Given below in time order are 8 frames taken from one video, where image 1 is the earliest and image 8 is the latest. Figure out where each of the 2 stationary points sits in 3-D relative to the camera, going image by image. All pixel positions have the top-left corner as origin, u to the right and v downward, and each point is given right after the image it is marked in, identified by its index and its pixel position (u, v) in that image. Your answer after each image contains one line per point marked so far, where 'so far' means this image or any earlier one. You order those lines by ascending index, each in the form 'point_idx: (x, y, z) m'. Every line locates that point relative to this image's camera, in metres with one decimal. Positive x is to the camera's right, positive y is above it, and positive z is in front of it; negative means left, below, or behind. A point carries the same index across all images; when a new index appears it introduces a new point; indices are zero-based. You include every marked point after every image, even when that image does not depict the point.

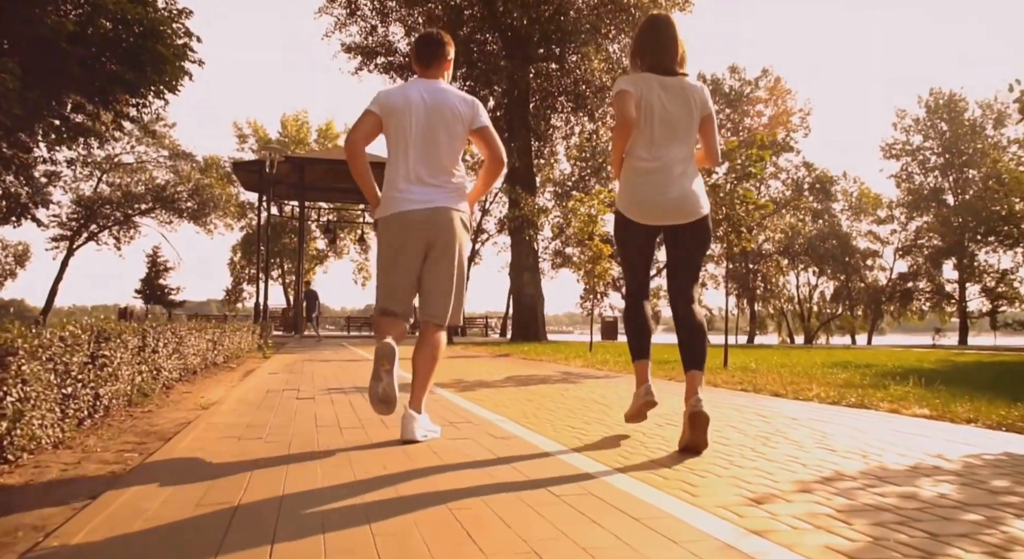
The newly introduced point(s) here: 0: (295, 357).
0: (-4.9, -1.8, +15.3) m
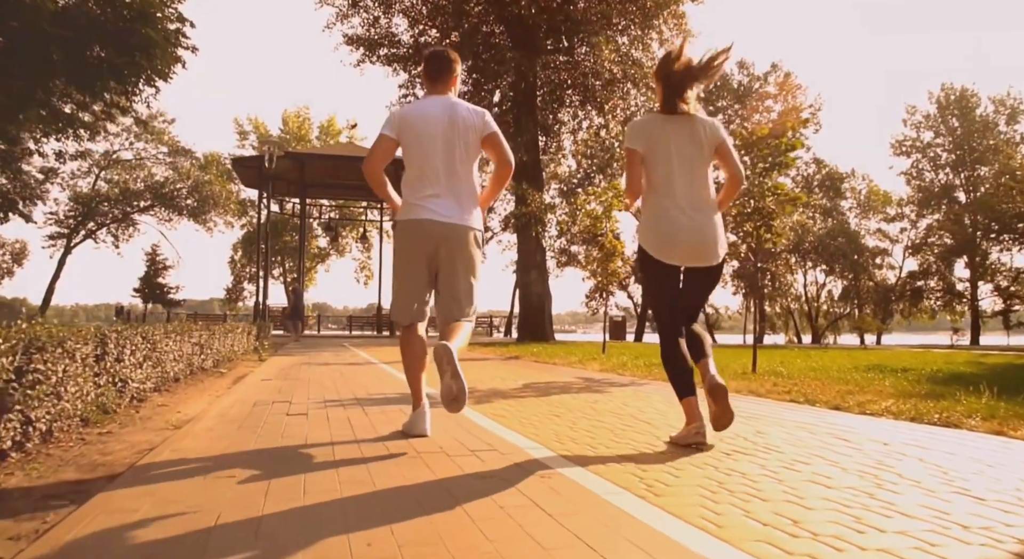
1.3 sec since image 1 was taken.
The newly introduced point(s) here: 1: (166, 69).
0: (-4.7, -1.7, +14.5) m
1: (-7.6, +4.7, +14.8) m
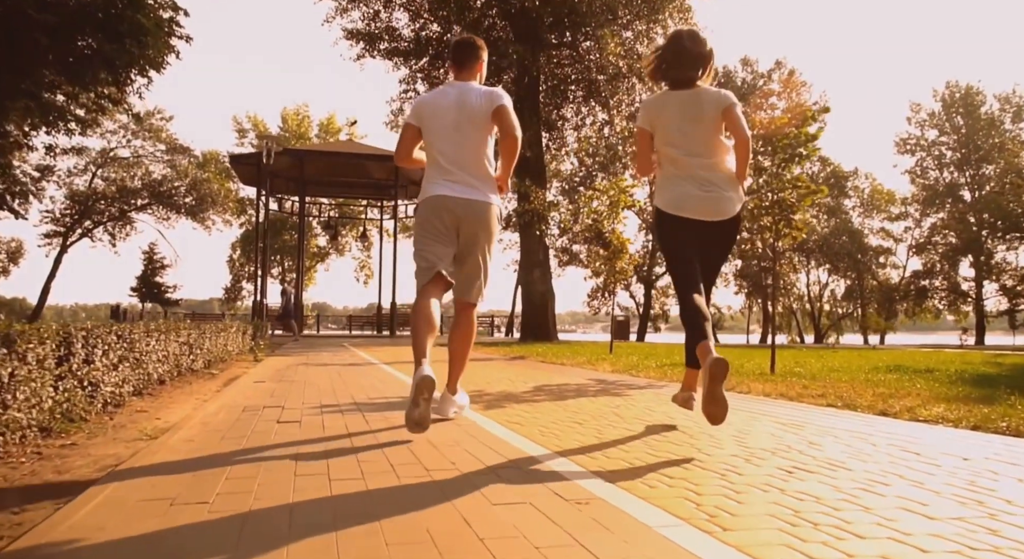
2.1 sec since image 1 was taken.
0: (-4.6, -1.7, +14.0) m
1: (-7.5, +4.7, +14.3) m
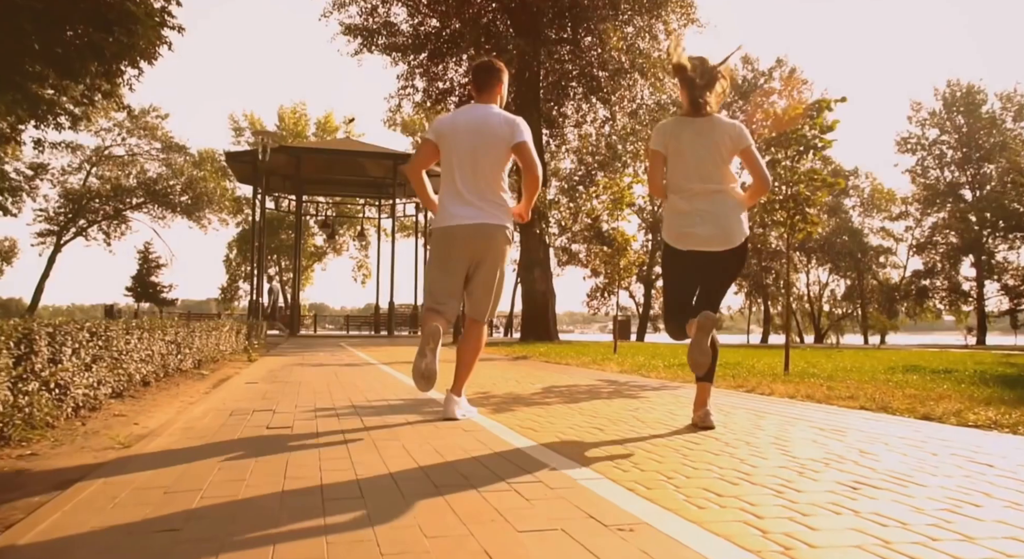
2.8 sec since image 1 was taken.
0: (-4.6, -1.6, +13.6) m
1: (-7.5, +4.8, +13.8) m
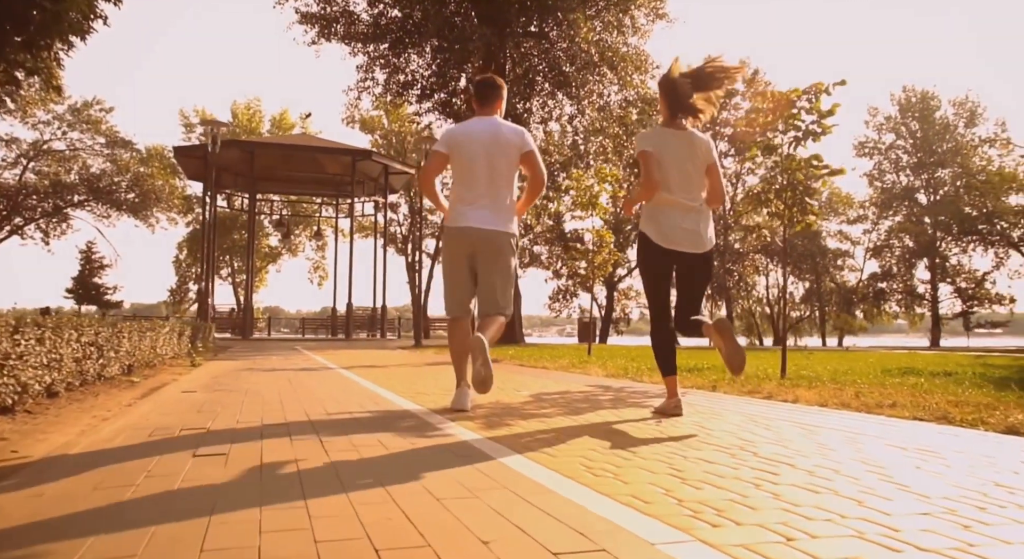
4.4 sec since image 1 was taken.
0: (-5.1, -1.6, +12.3) m
1: (-8.0, +4.8, +12.4) m
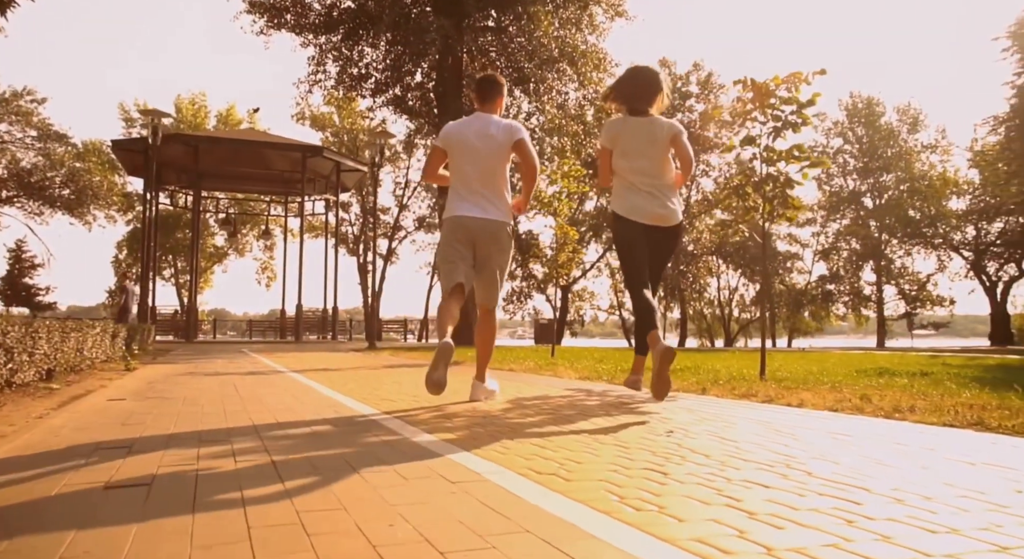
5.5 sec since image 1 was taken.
0: (-5.7, -1.5, +11.3) m
1: (-8.6, +4.9, +11.2) m
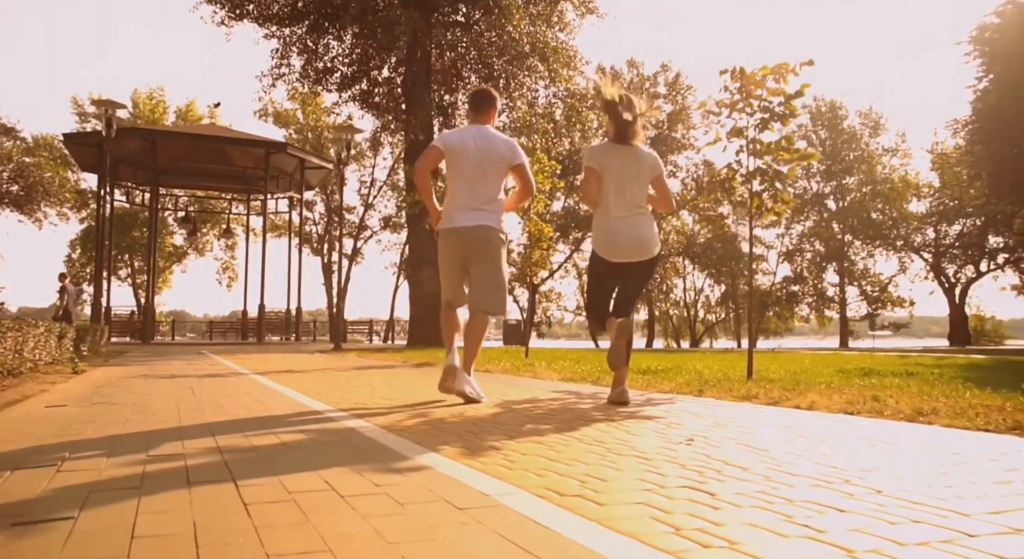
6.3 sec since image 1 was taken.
0: (-6.0, -1.5, +10.5) m
1: (-8.9, +5.0, +10.3) m
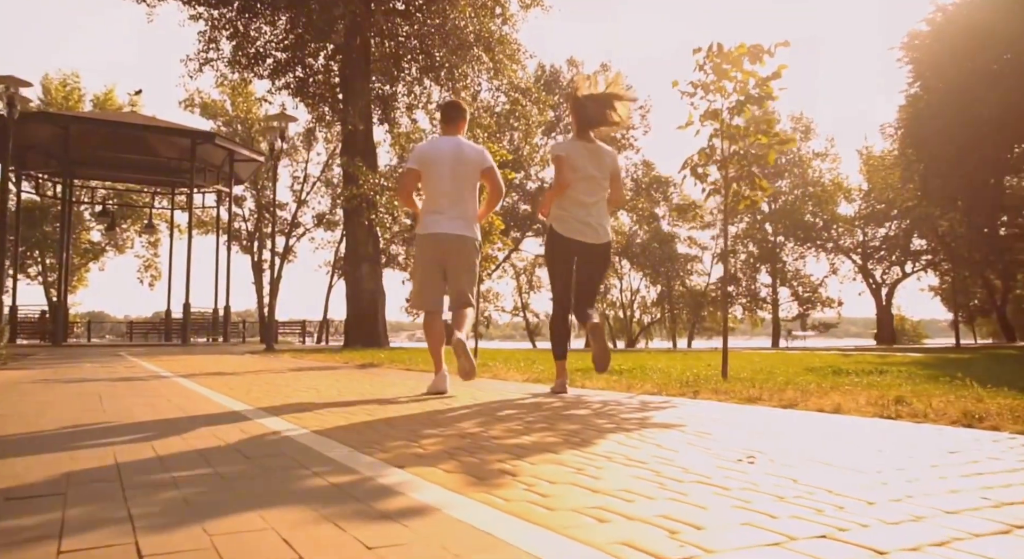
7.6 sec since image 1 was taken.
0: (-6.6, -1.3, +9.1) m
1: (-9.5, +5.1, +8.7) m
